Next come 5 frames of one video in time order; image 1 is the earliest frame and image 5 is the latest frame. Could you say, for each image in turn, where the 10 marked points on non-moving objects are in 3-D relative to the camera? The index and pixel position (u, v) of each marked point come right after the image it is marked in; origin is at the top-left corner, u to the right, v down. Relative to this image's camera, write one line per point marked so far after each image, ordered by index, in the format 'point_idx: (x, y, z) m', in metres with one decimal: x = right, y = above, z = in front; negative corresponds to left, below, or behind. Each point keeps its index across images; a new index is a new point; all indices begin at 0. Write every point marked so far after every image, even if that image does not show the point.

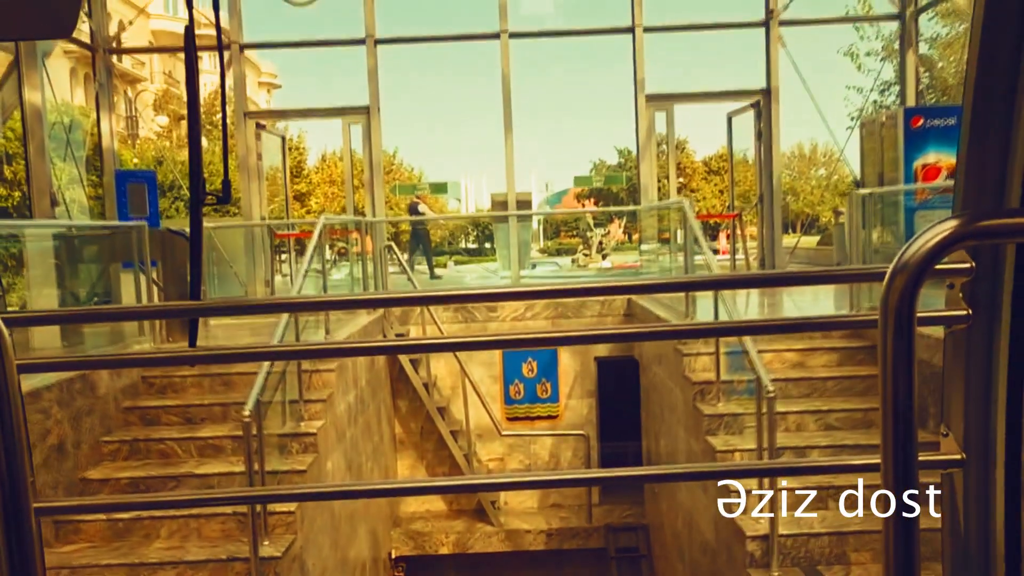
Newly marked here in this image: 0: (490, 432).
0: (-0.2, -1.3, +7.3) m
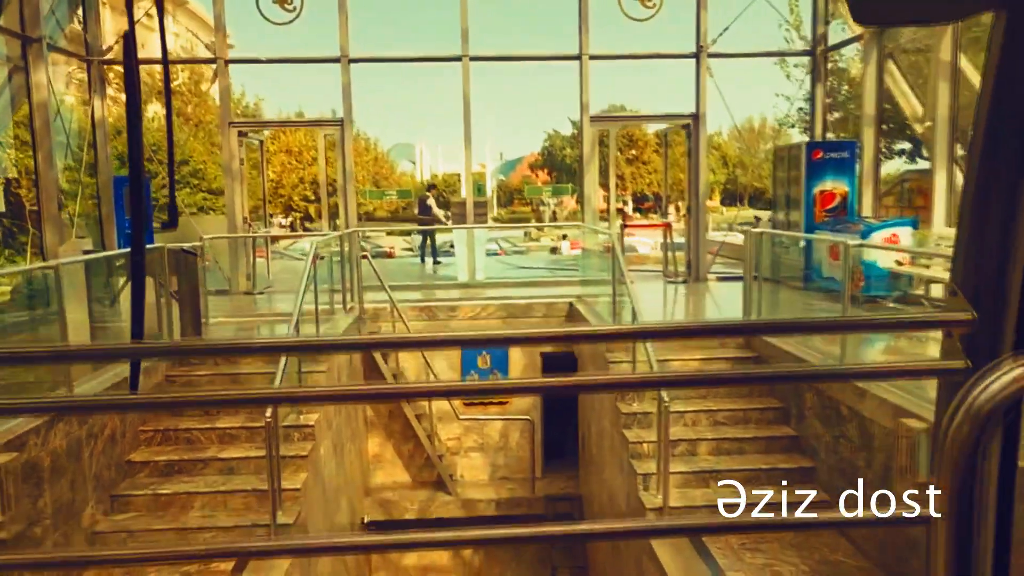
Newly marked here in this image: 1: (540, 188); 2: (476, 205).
0: (-0.7, -1.3, +8.4) m
1: (+0.4, +1.4, +12.3) m
2: (-0.5, +1.2, +12.4) m
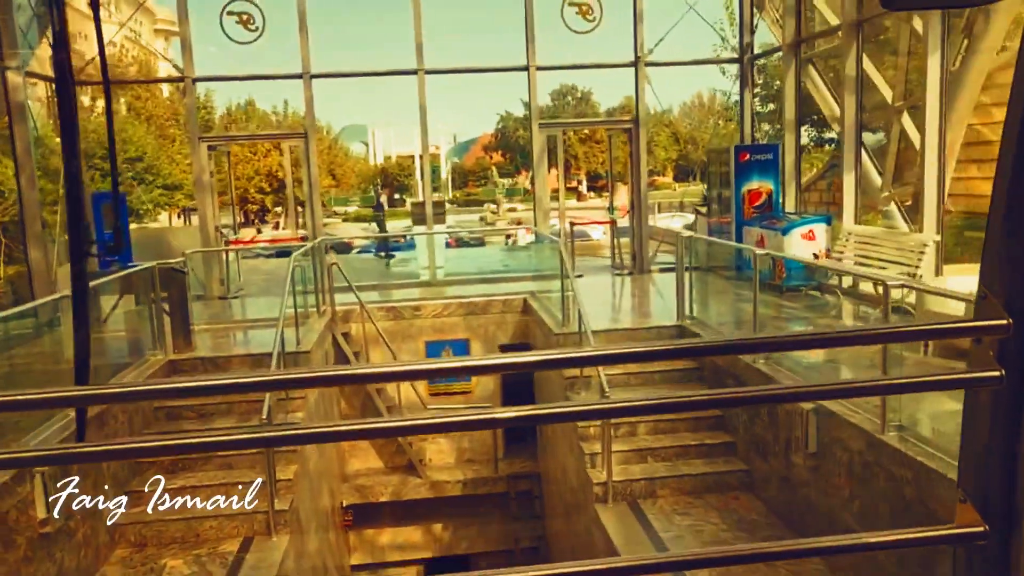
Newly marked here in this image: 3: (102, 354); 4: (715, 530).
0: (-1.1, -1.3, +9.2) m
1: (-0.3, +1.5, +13.1) m
2: (-1.2, +1.3, +13.1) m
3: (-3.1, -0.5, +6.3) m
4: (+1.3, -1.6, +5.4) m
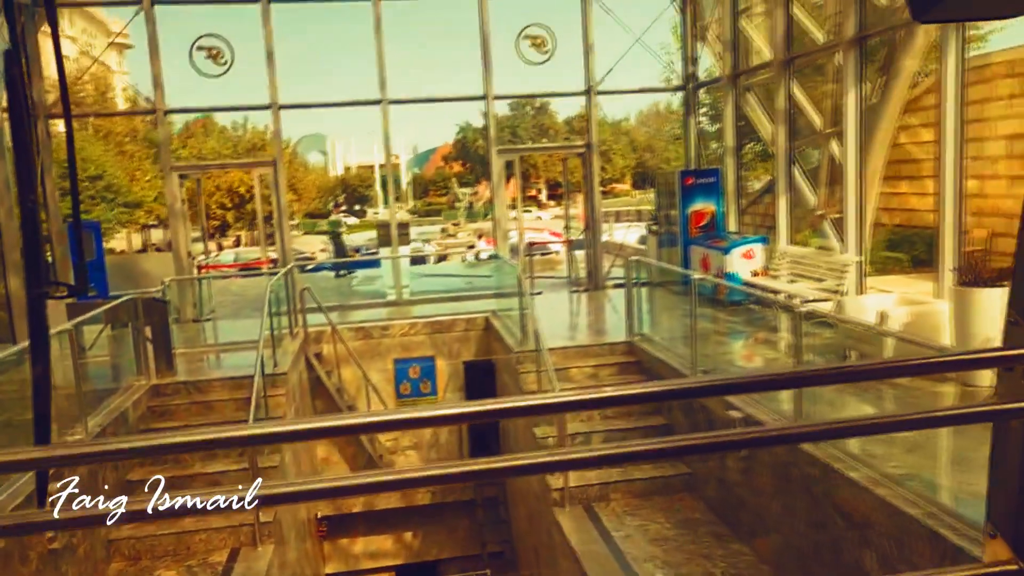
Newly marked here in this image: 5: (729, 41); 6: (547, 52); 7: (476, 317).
0: (-1.5, -1.6, +9.7) m
1: (-0.9, +1.3, +13.6) m
2: (-1.9, +1.0, +13.7) m
3: (-3.4, -0.8, +6.7) m
4: (+1.1, -1.7, +6.0) m
5: (+3.4, +3.8, +13.0) m
6: (+0.6, +4.0, +13.7) m
7: (-0.5, -0.4, +10.6) m
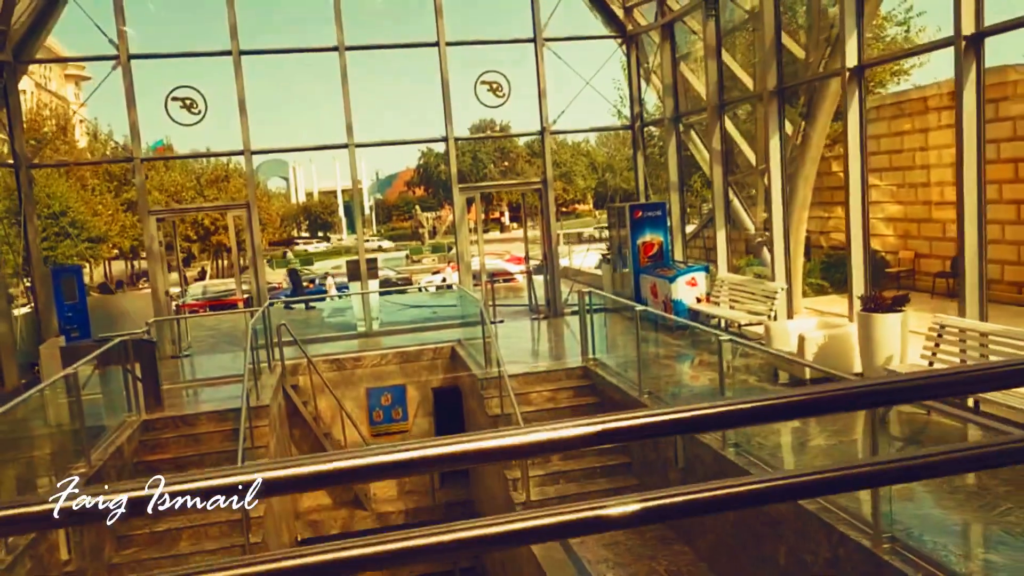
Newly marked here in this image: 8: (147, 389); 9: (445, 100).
0: (-1.9, -2.0, +10.3) m
1: (-1.6, +0.8, +14.3) m
2: (-2.5, +0.5, +14.3) m
3: (-3.8, -1.1, +7.3) m
4: (+0.8, -2.0, +6.7) m
5: (+2.7, +3.5, +13.9) m
6: (-0.1, +3.5, +14.5) m
7: (-0.9, -0.8, +11.3) m
8: (-3.9, -1.1, +8.7) m
9: (-1.2, +3.3, +14.3) m
